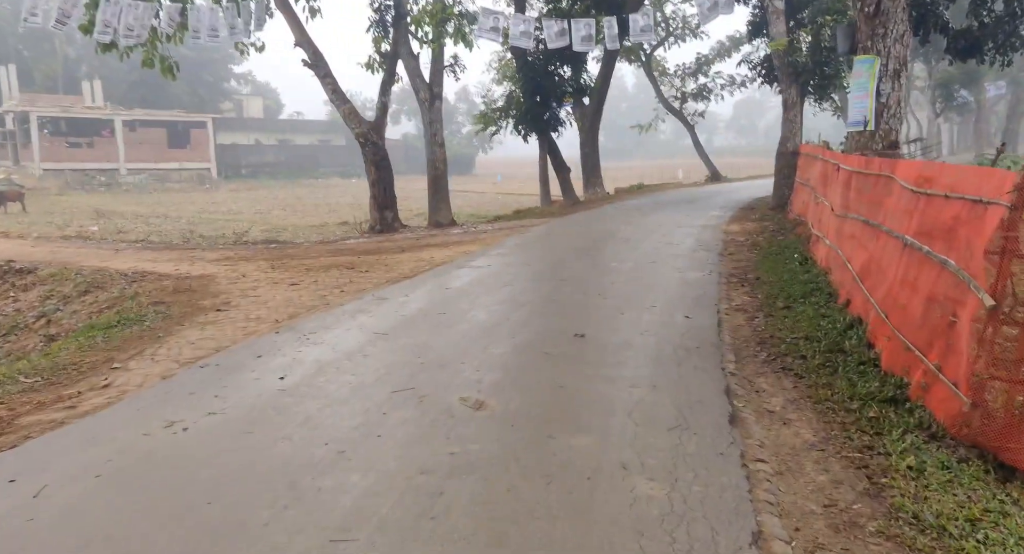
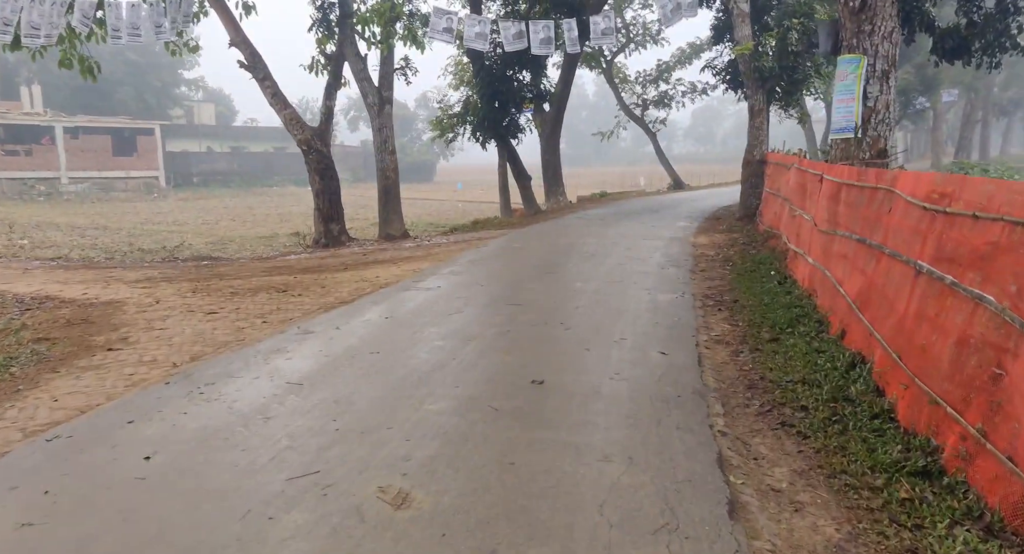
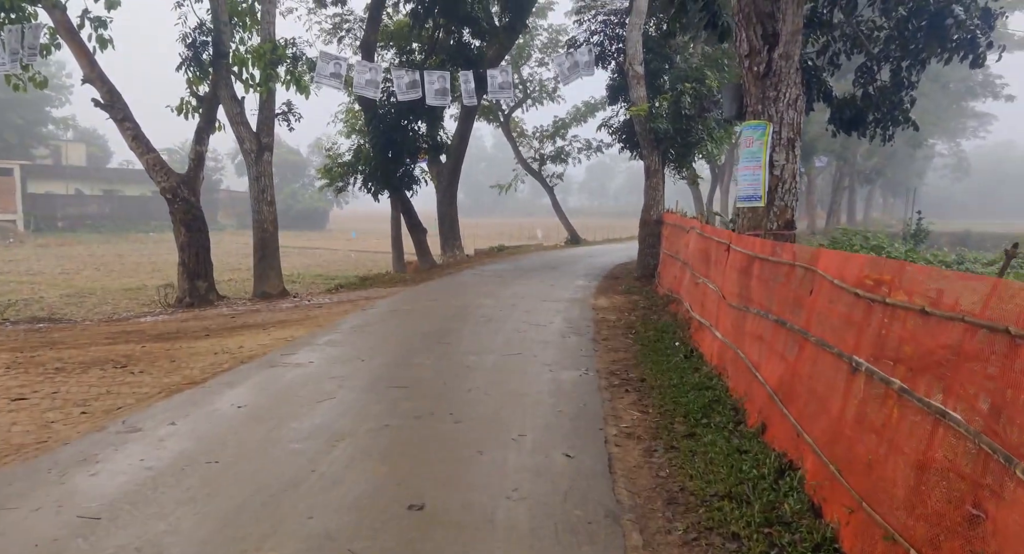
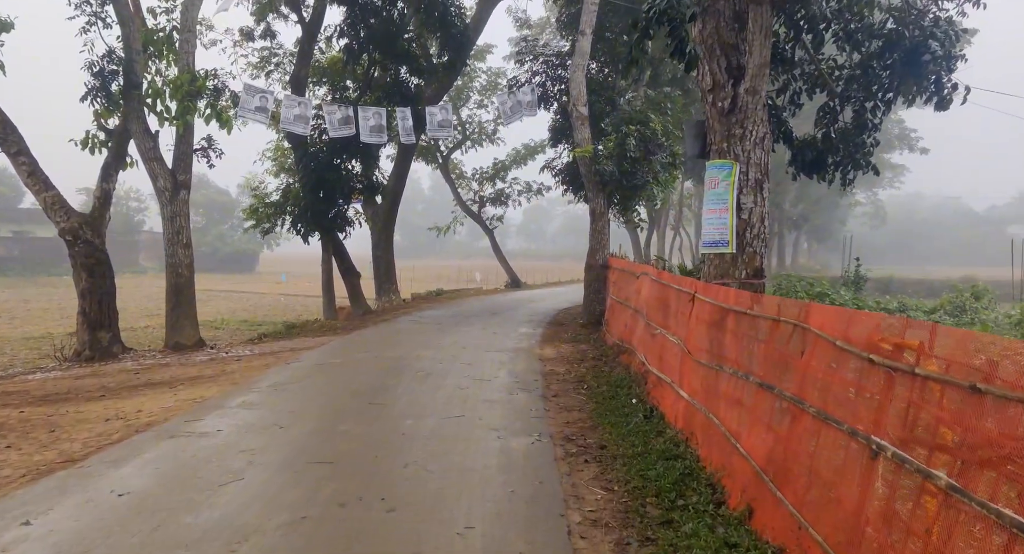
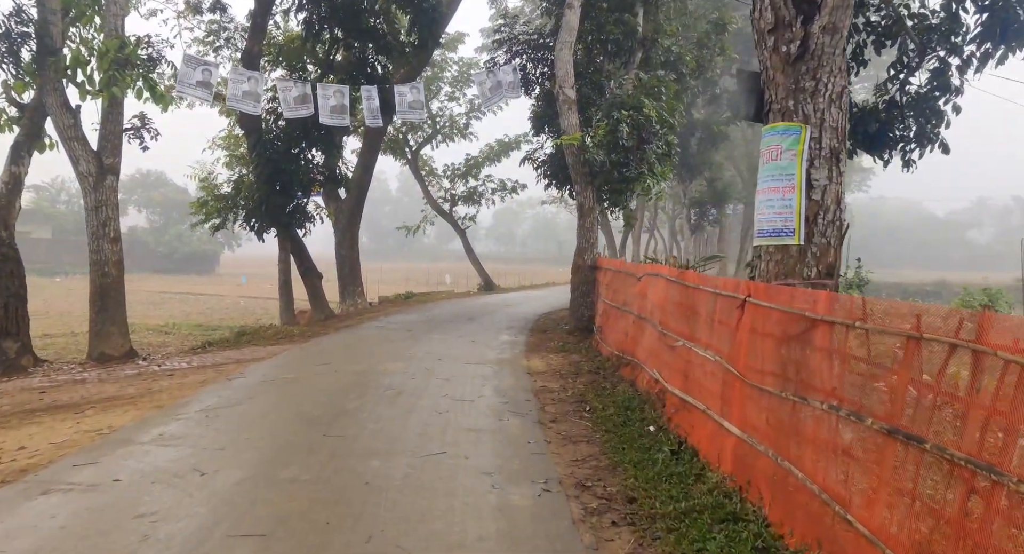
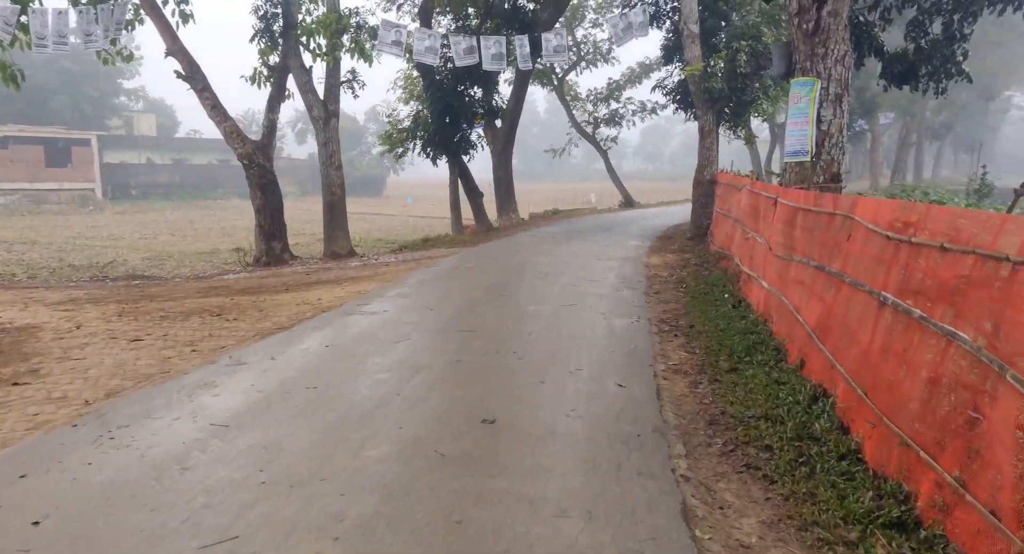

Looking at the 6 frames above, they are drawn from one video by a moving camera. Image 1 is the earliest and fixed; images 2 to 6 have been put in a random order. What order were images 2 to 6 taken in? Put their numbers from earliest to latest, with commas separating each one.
2, 6, 3, 4, 5
